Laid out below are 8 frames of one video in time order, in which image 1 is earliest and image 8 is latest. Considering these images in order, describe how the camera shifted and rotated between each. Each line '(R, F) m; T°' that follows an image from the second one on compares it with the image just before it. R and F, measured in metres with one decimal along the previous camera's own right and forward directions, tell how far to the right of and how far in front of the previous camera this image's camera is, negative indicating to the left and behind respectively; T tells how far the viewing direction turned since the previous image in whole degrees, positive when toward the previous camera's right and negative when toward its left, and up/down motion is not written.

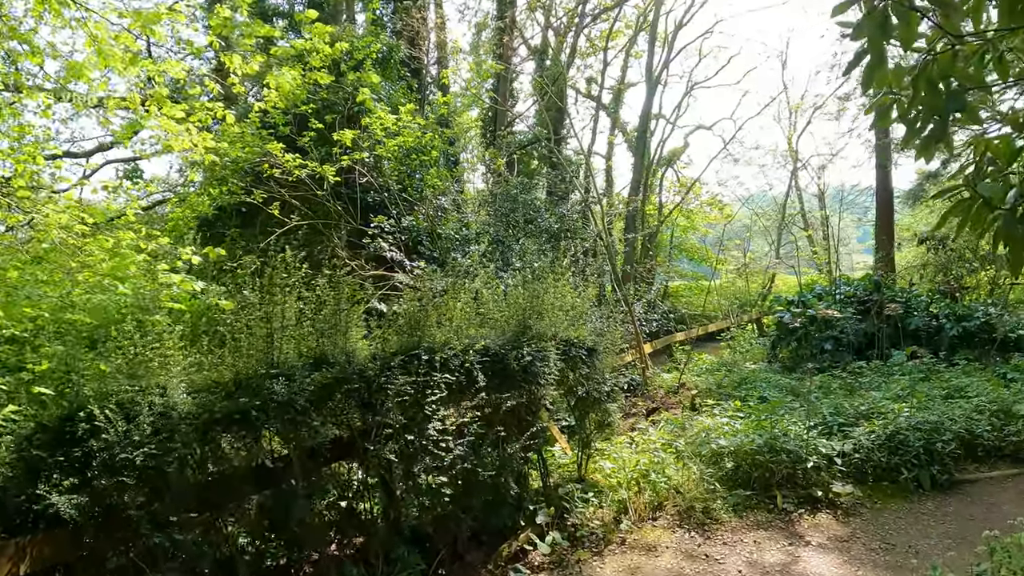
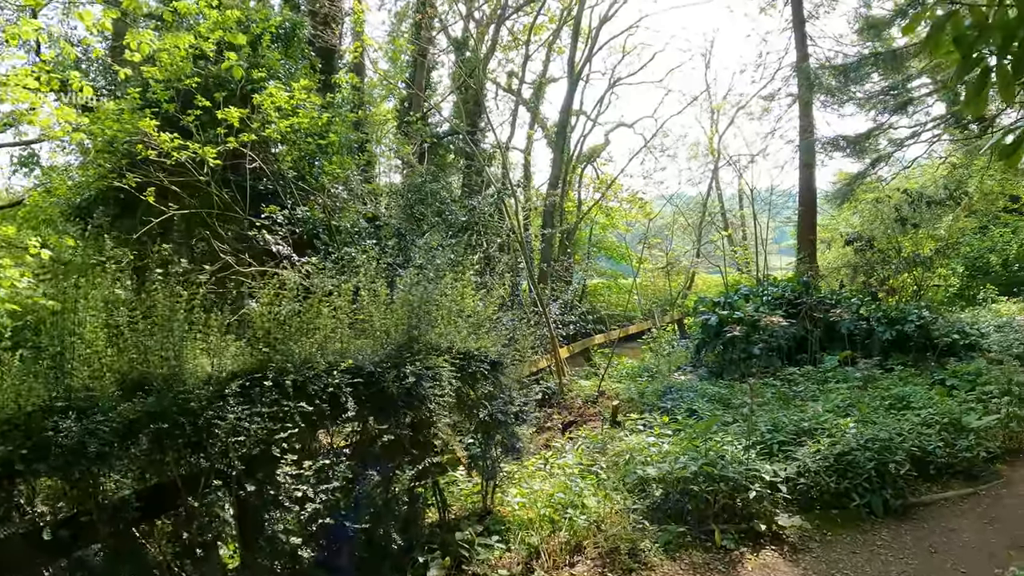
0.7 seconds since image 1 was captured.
(+0.1, +0.6) m; +4°
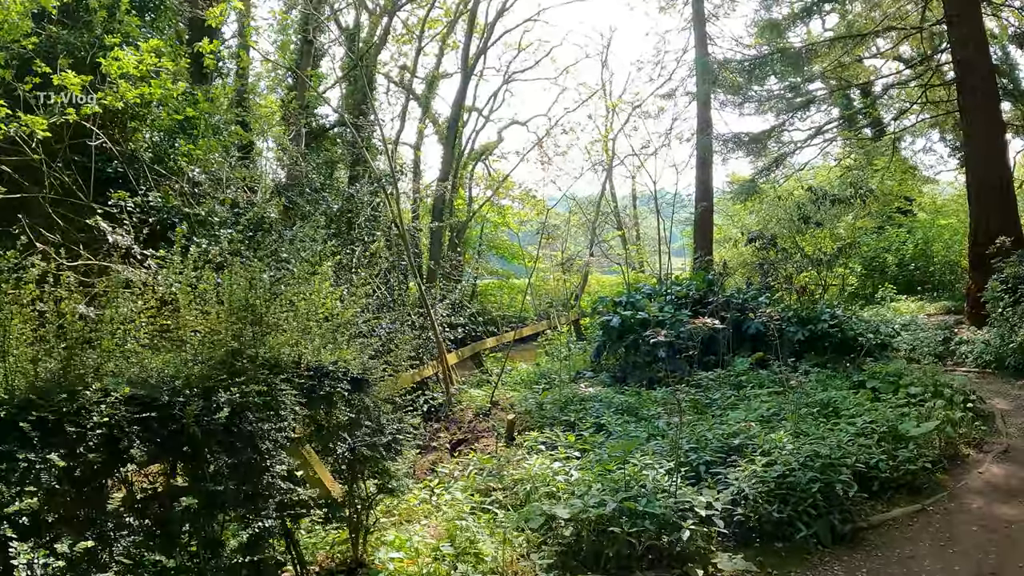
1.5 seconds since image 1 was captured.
(0.0, +0.7) m; +5°
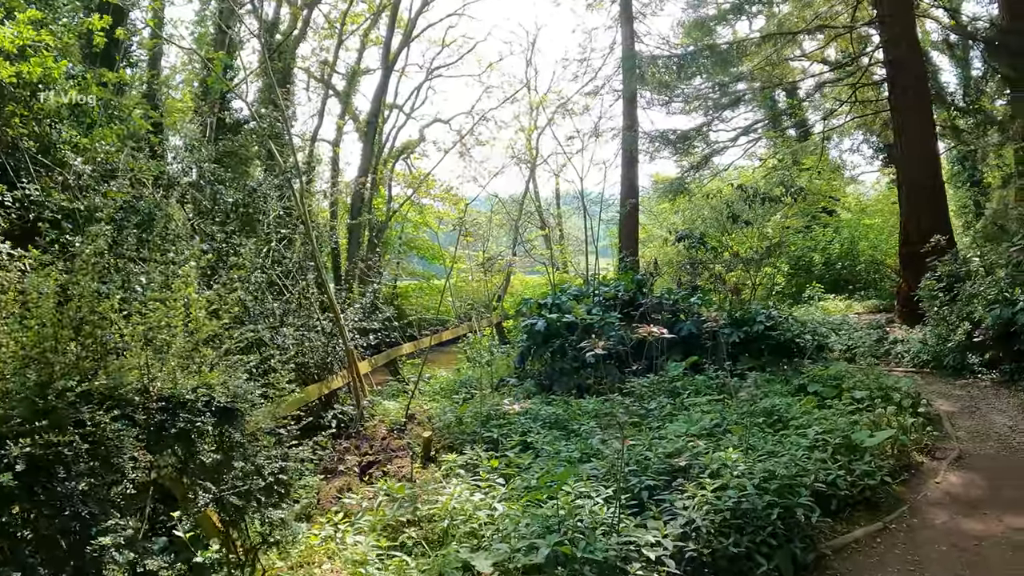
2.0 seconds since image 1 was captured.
(0.0, +0.5) m; +4°
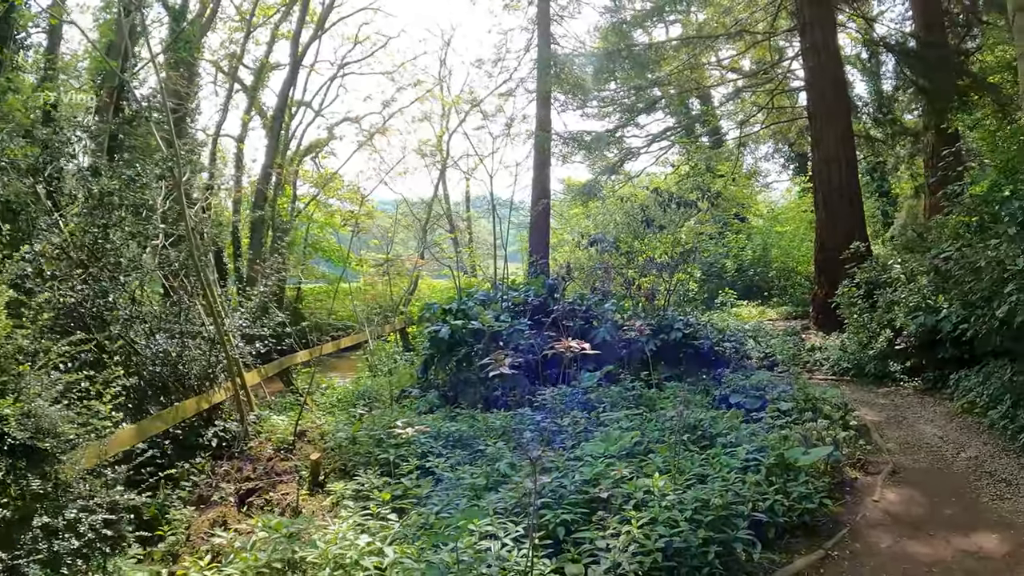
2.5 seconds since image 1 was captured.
(0.0, +0.4) m; +4°
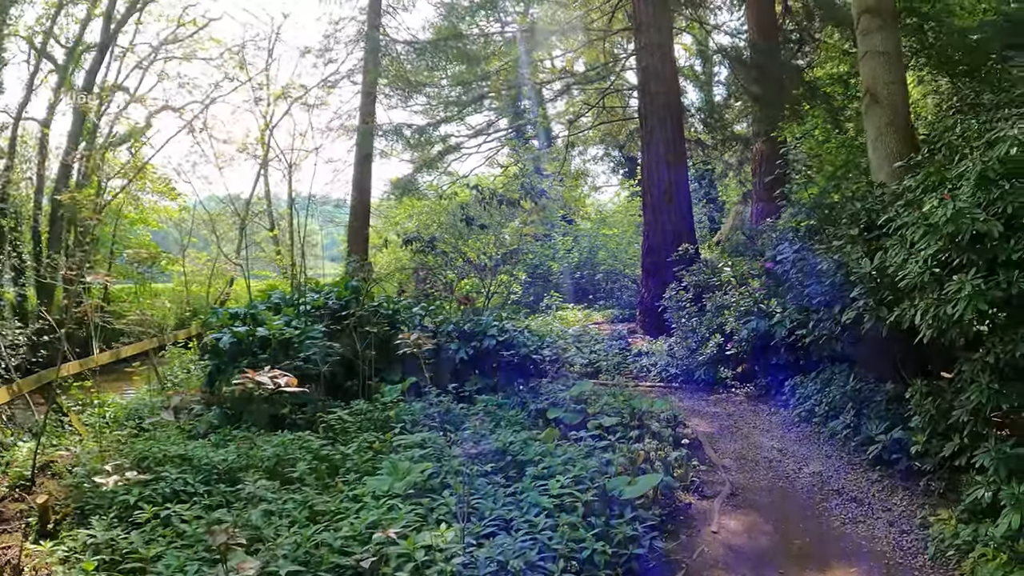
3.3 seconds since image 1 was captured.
(+0.2, +0.6) m; +8°
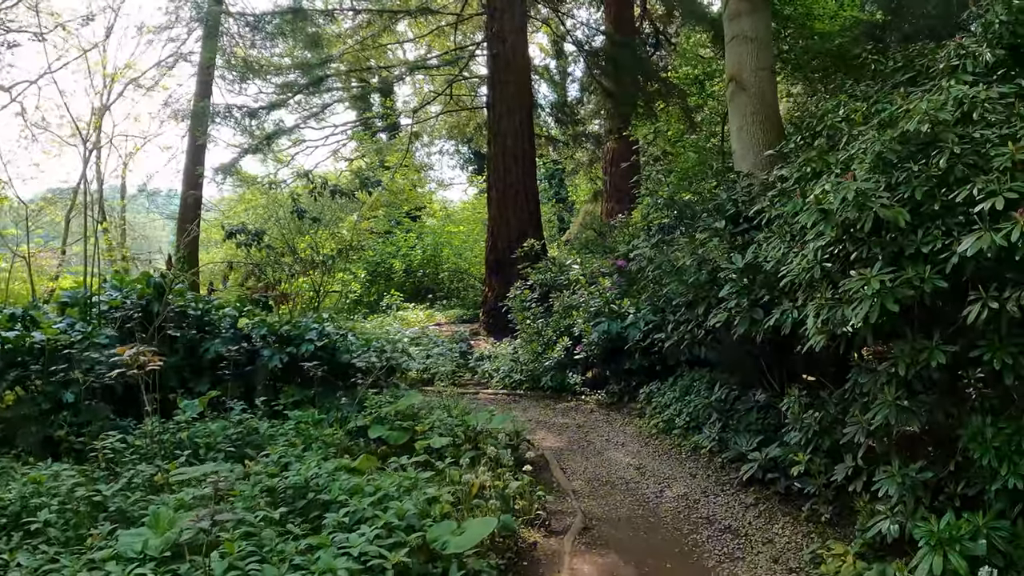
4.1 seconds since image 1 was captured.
(+0.1, +0.5) m; +7°
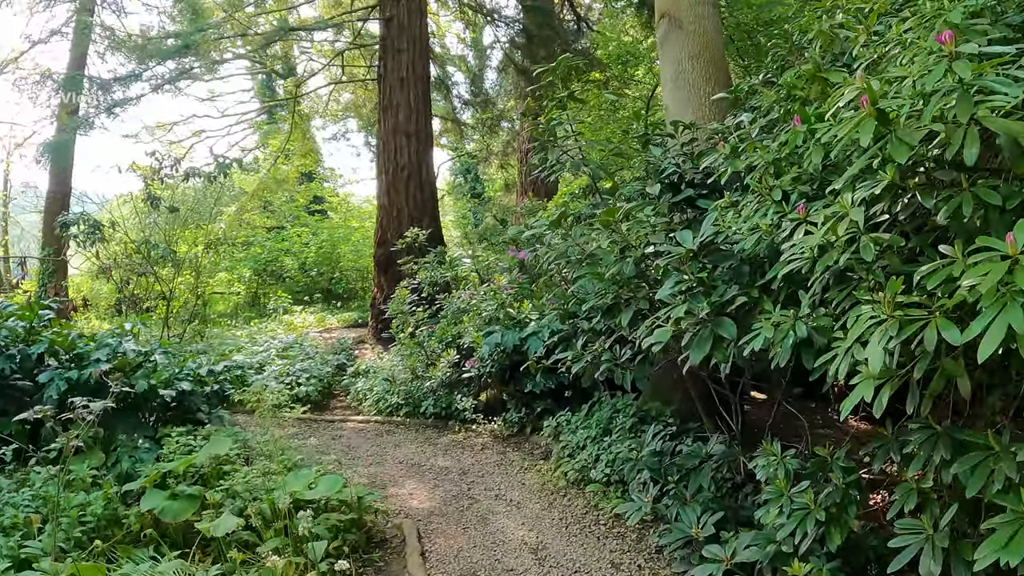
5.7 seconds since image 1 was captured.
(+0.2, +1.1) m; +4°
